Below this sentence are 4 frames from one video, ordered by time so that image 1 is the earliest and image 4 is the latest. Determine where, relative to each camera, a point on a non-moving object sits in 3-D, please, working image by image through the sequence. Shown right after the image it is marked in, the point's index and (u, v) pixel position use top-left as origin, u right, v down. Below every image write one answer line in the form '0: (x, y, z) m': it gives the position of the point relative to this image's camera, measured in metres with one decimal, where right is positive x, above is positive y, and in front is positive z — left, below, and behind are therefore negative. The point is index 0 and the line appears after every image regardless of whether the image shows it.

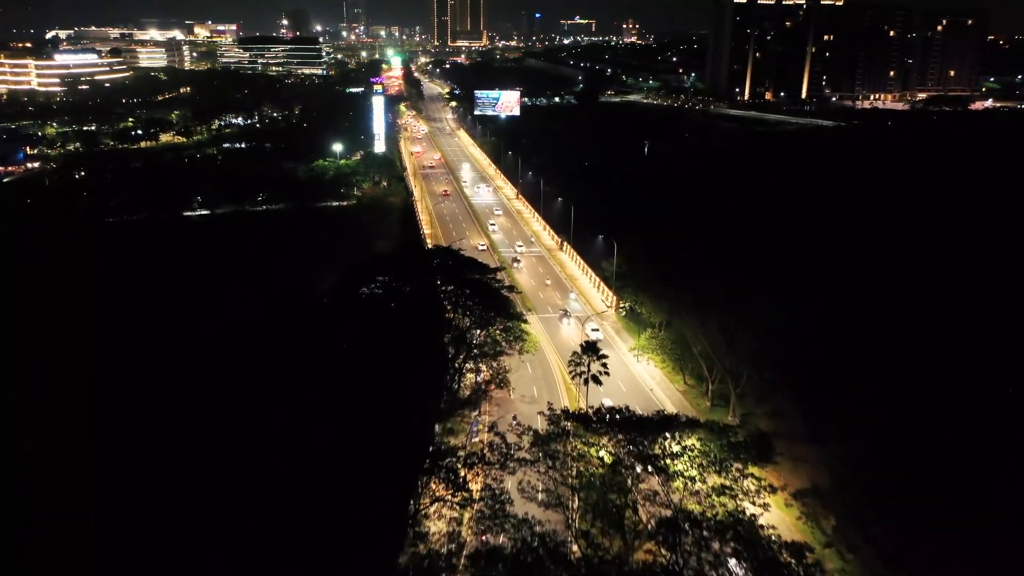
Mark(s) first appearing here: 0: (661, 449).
0: (+2.8, -3.1, +12.9) m
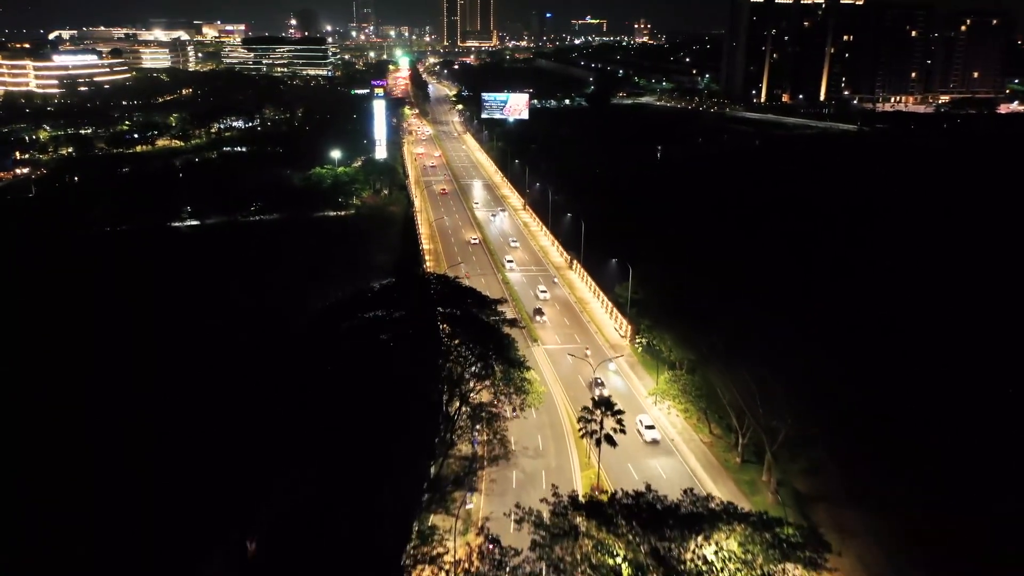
0: (+2.8, -4.1, +10.4) m
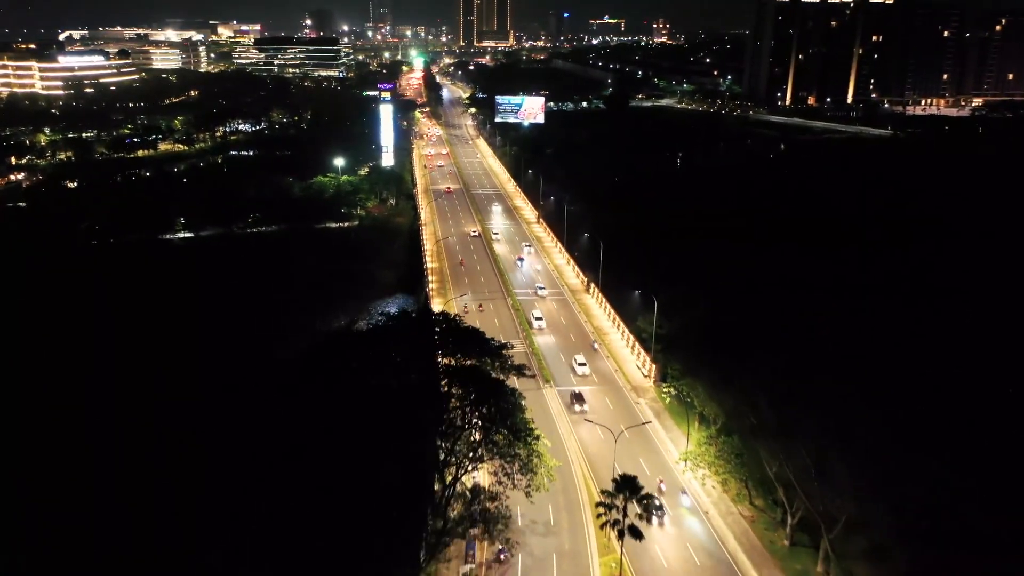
0: (+2.7, -5.2, +7.6) m
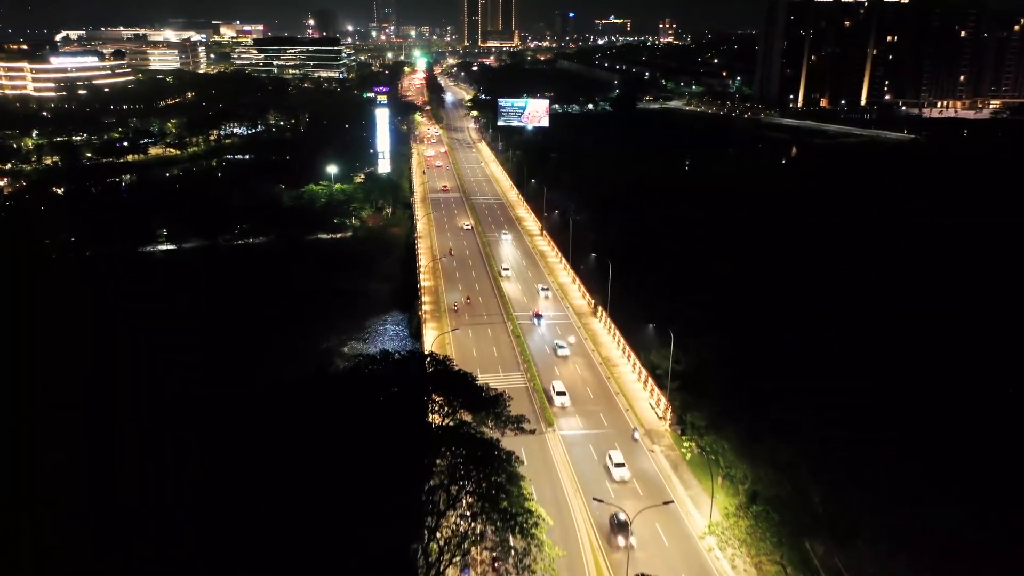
0: (+2.6, -6.1, +5.3) m
